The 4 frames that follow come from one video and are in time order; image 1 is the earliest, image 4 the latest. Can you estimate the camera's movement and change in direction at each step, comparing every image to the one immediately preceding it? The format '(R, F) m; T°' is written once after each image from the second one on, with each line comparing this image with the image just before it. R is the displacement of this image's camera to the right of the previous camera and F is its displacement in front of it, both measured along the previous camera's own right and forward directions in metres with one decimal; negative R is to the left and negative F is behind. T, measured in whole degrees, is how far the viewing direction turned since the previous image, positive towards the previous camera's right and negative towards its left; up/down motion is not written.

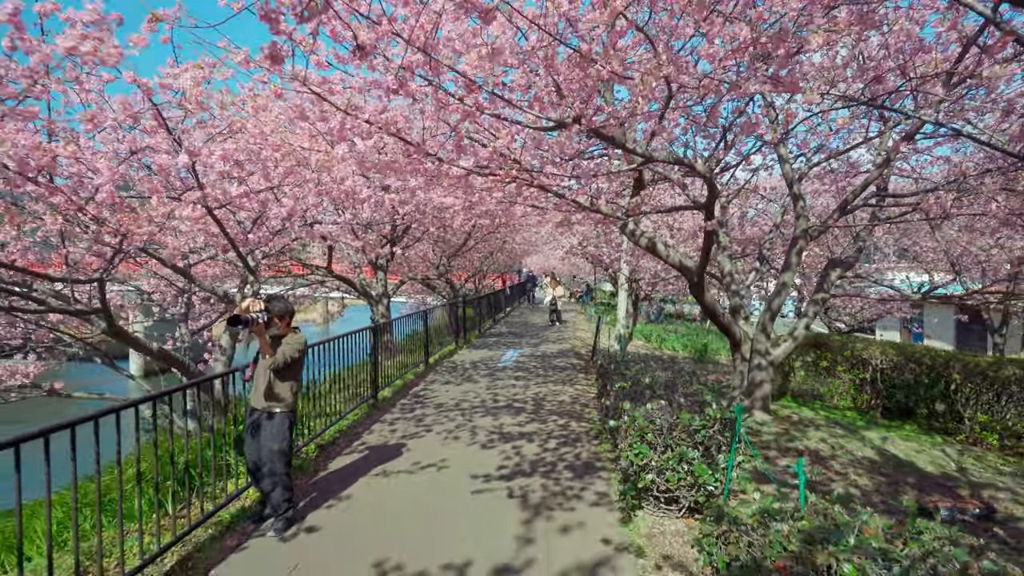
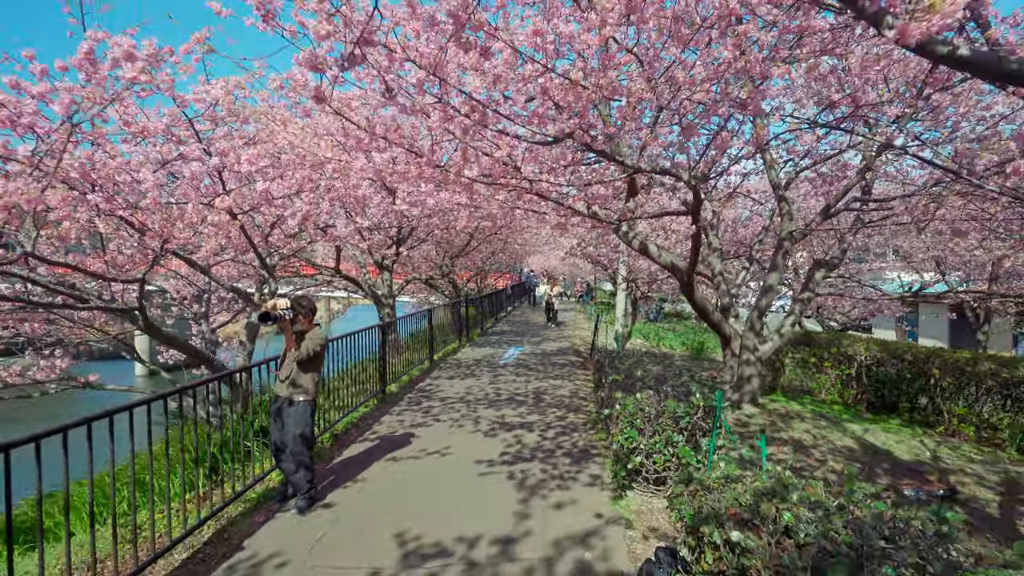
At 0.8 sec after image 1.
(0.0, -0.4) m; 0°
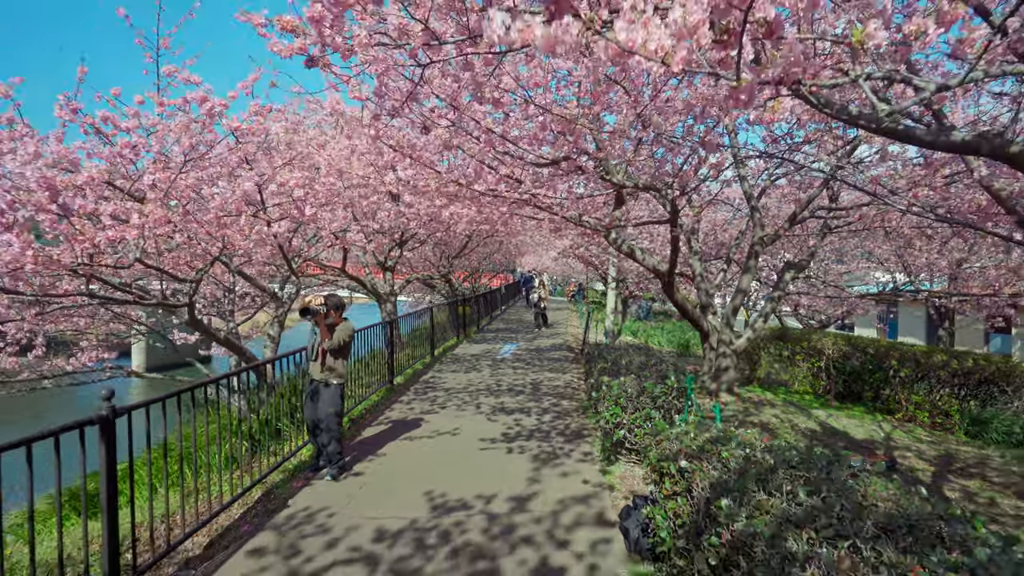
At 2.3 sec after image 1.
(-0.1, -0.7) m; +1°
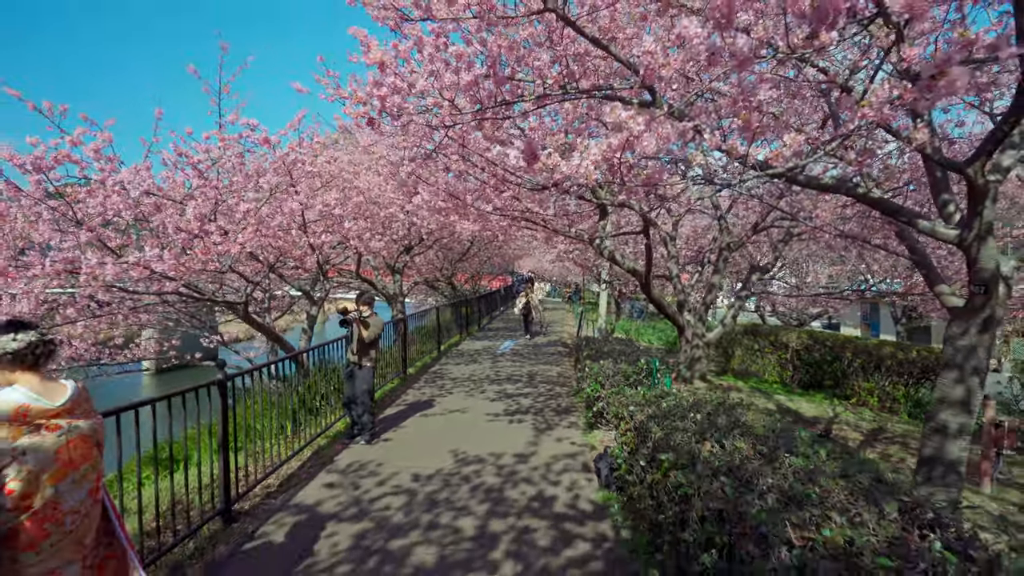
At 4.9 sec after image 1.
(0.0, -1.2) m; 0°
